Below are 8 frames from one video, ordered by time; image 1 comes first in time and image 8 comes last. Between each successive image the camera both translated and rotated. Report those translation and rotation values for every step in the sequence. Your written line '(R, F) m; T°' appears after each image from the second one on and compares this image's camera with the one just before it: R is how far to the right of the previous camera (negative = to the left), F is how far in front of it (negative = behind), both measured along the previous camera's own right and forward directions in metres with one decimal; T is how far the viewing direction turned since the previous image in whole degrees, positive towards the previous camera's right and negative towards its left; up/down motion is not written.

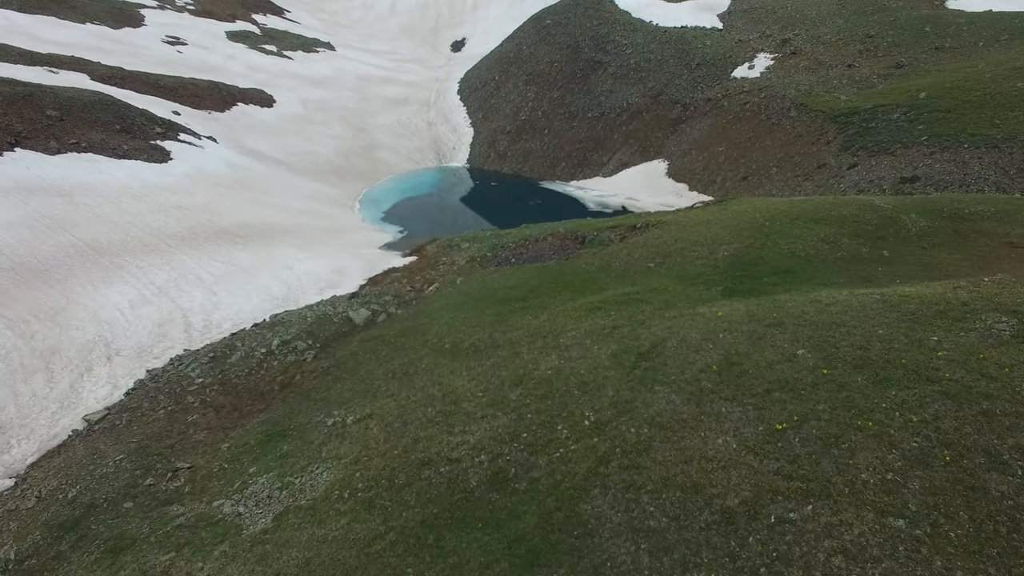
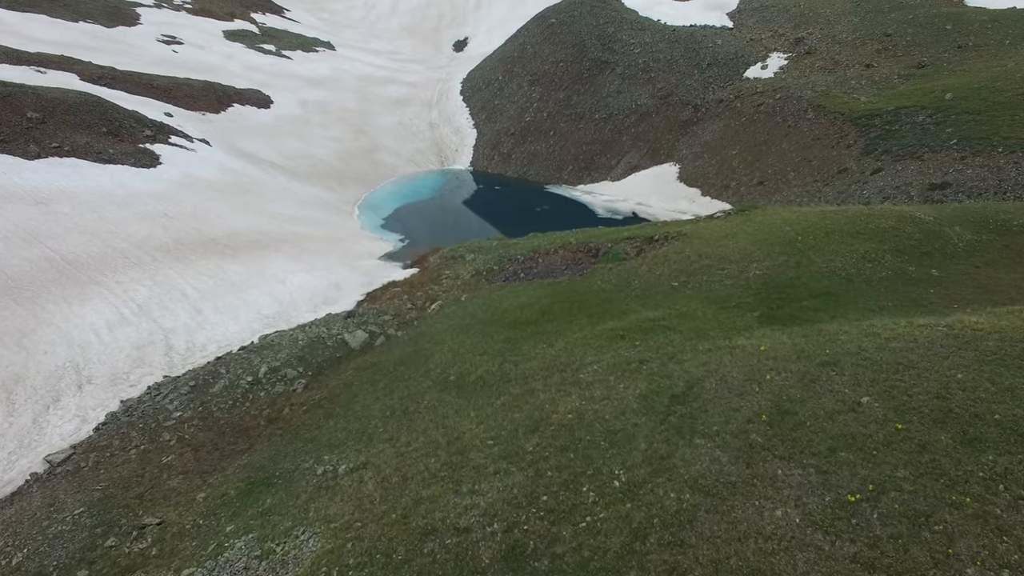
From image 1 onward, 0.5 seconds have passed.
(-0.3, +2.2) m; 0°
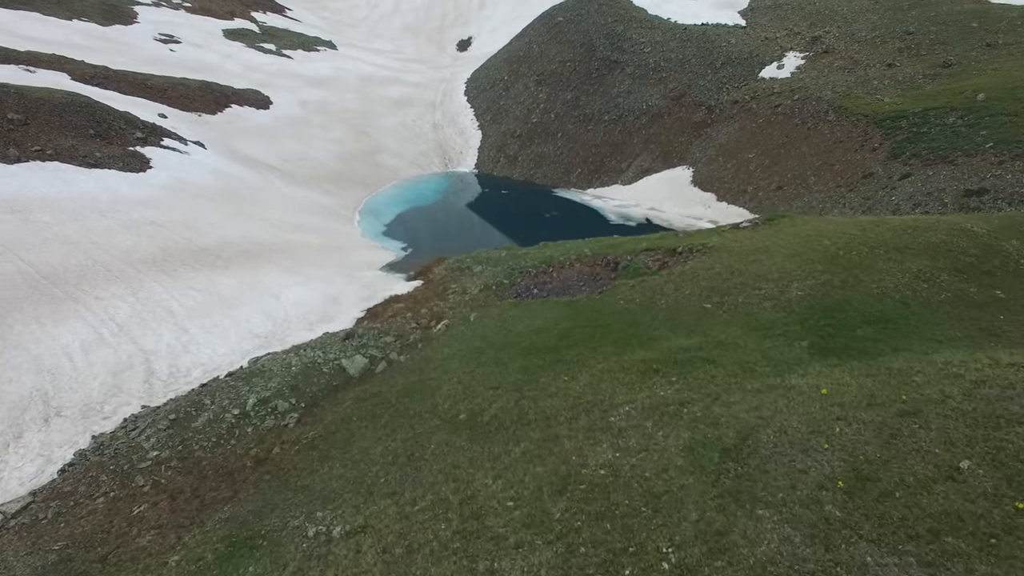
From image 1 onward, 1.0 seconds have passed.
(-0.4, +2.2) m; 0°
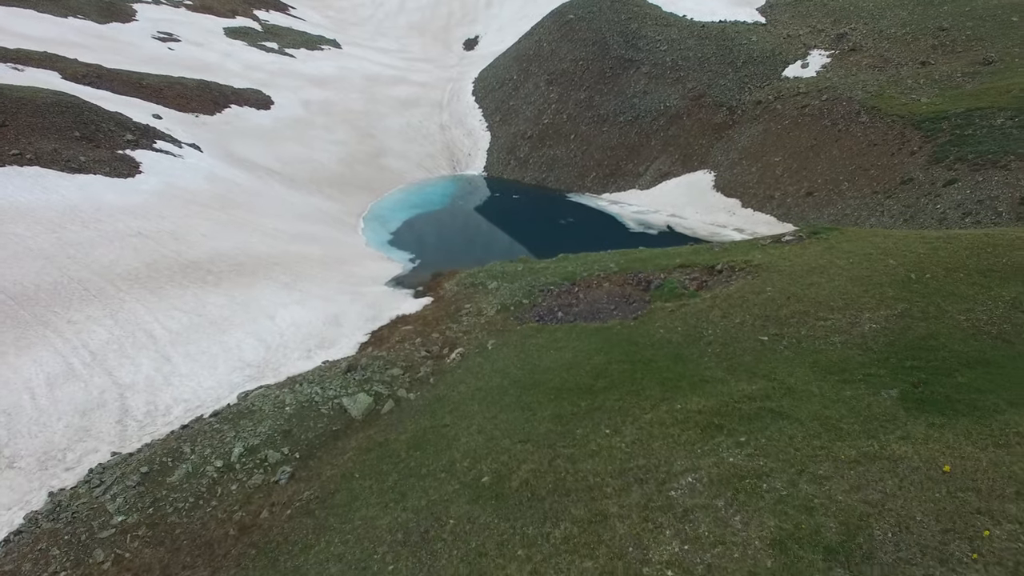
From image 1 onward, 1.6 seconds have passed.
(-0.6, +2.8) m; 0°
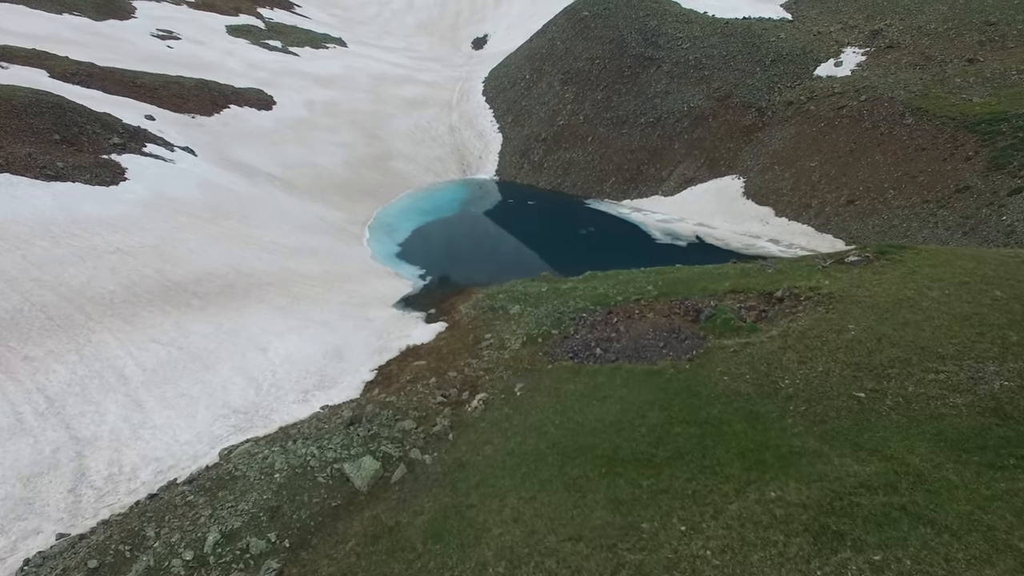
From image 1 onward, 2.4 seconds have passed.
(-0.8, +3.4) m; 0°
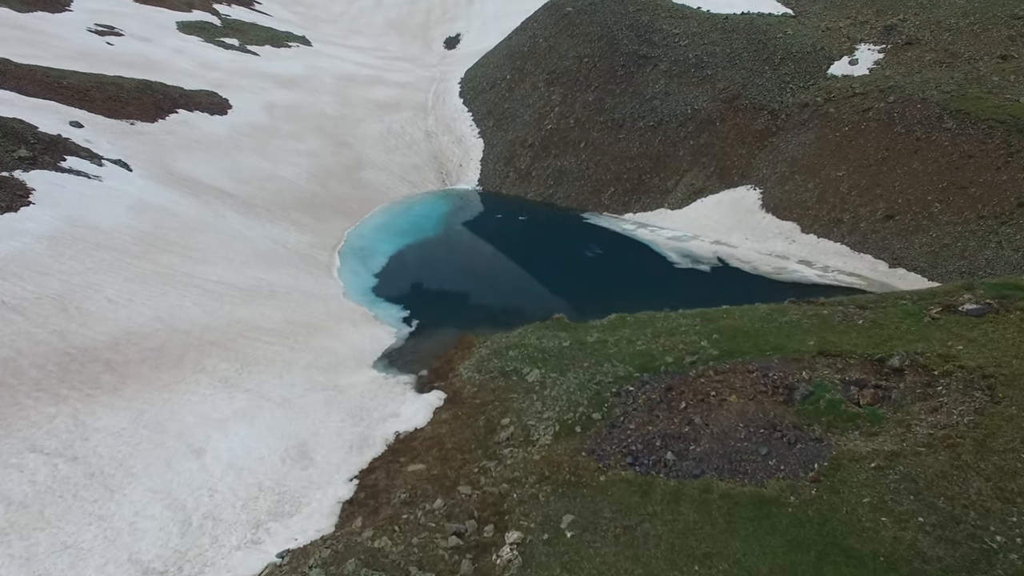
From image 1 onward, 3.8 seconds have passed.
(-1.4, +6.0) m; +3°
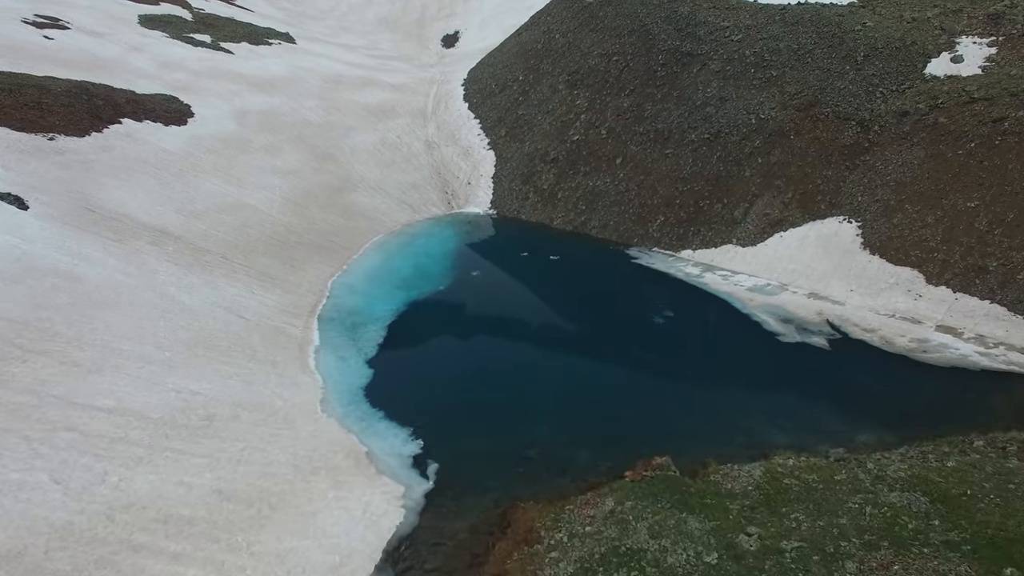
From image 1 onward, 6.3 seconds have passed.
(-2.1, +9.9) m; +1°
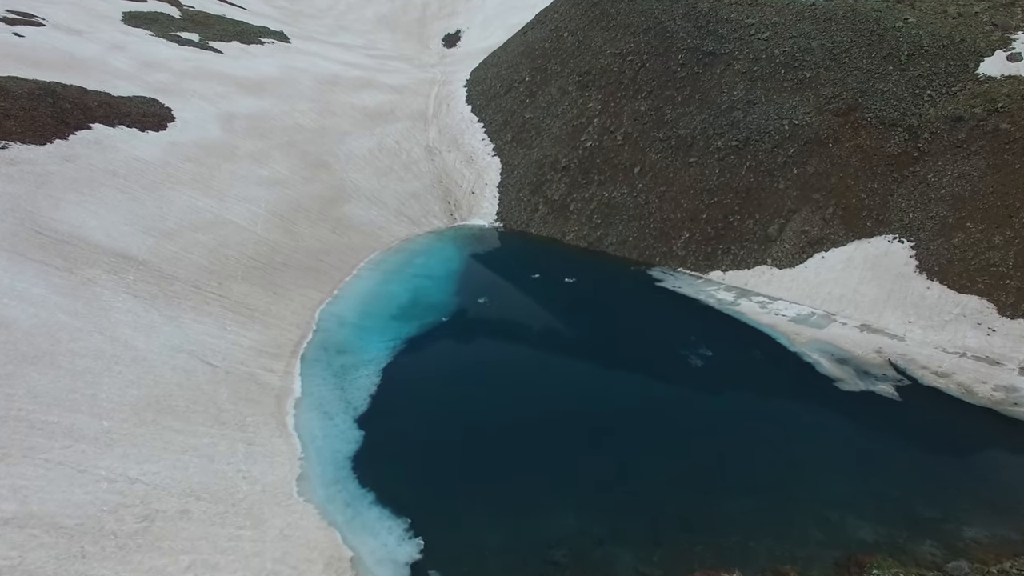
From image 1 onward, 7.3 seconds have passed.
(-0.5, +3.9) m; 0°
